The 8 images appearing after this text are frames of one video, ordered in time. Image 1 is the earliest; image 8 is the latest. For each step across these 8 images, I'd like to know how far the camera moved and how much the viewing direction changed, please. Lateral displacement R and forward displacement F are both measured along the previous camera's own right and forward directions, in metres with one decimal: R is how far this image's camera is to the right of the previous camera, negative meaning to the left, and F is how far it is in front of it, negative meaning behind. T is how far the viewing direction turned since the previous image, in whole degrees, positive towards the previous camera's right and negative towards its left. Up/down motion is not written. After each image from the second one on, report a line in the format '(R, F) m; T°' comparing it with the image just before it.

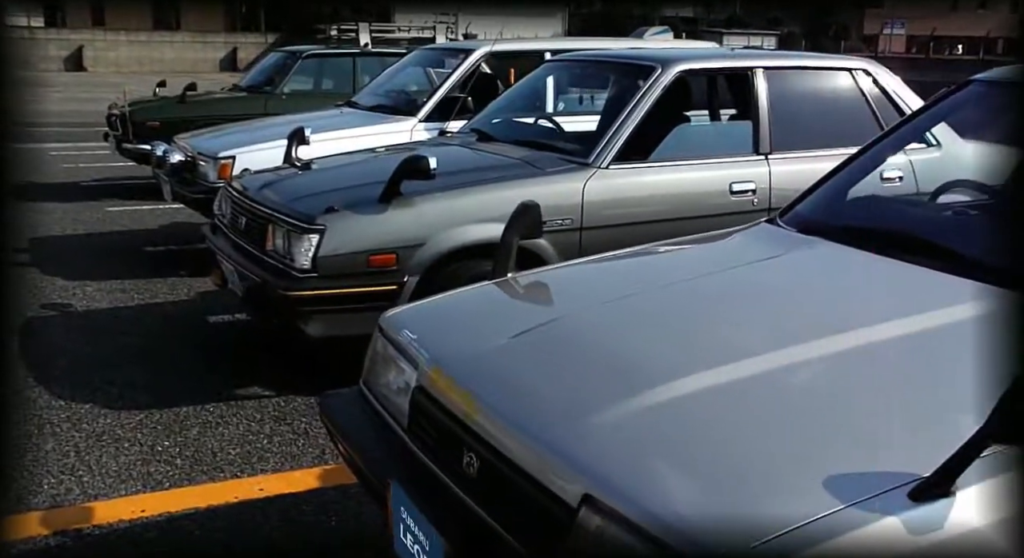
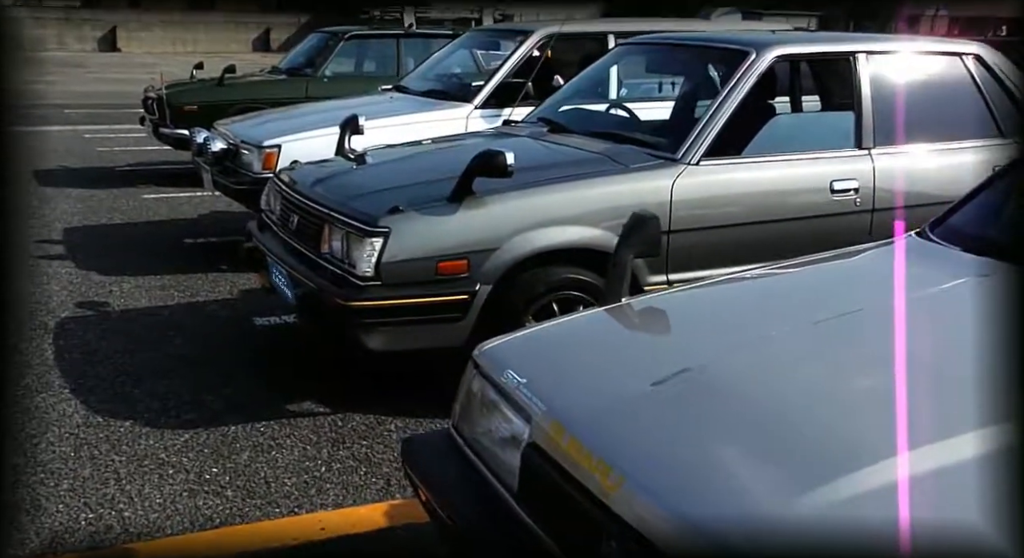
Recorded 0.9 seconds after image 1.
(-0.2, +0.4) m; -2°
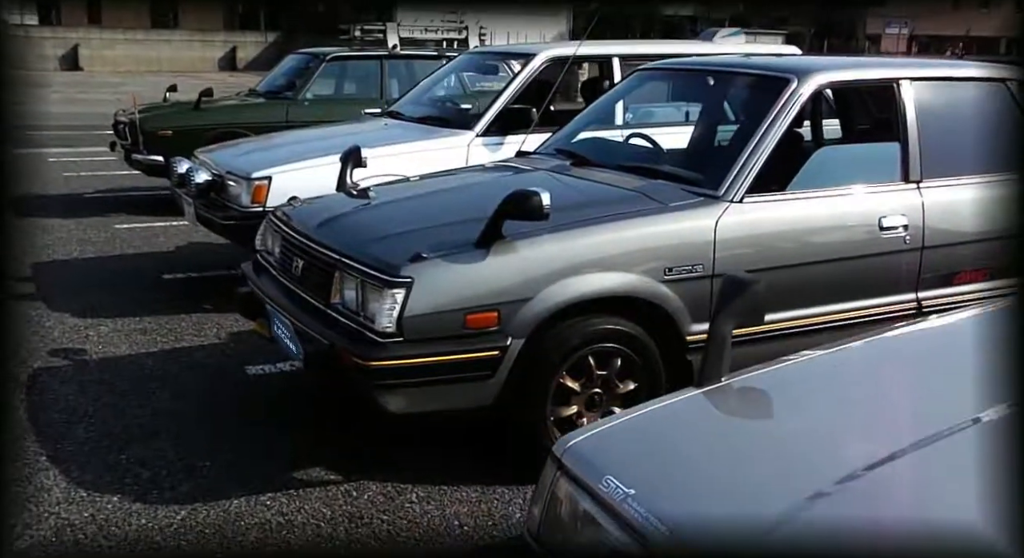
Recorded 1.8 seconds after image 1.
(-0.3, +0.4) m; +2°
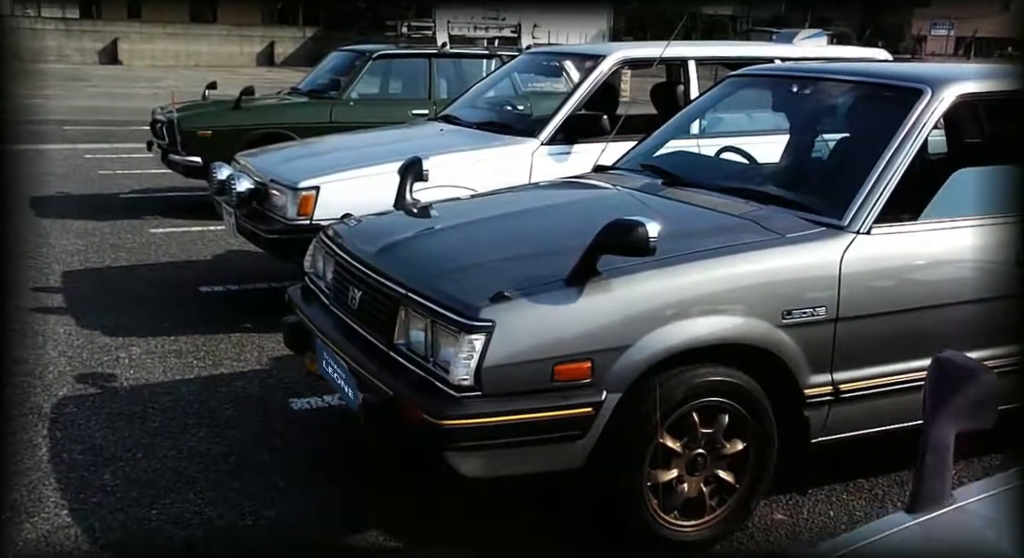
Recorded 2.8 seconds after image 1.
(-0.2, +0.5) m; -2°
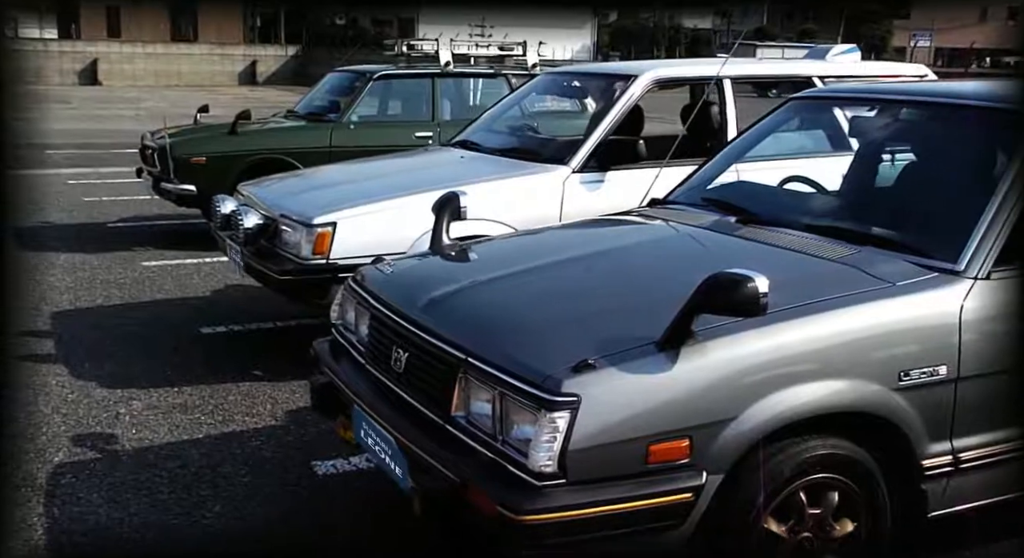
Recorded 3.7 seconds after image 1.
(-0.3, +0.4) m; +1°
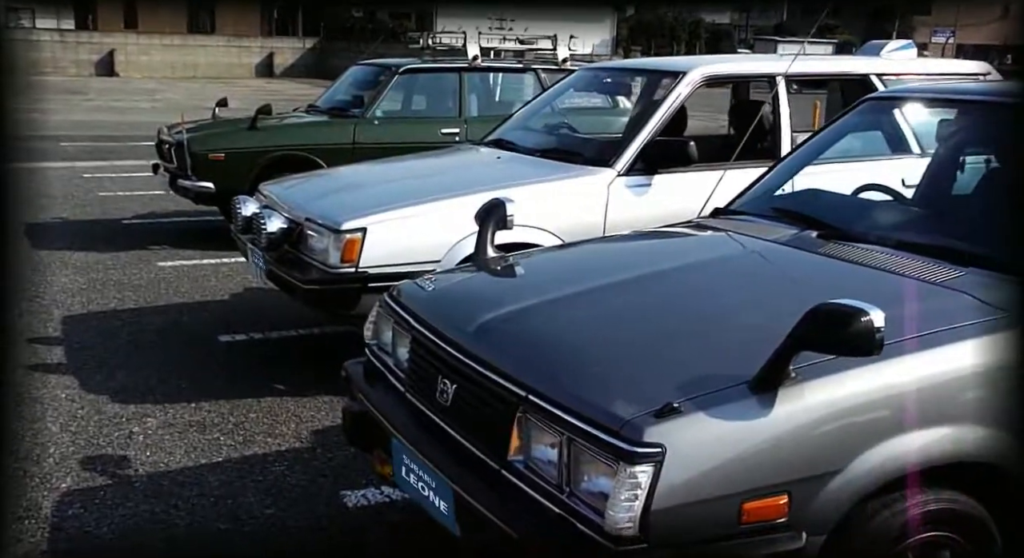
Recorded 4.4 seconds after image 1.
(-0.1, +0.3) m; -1°
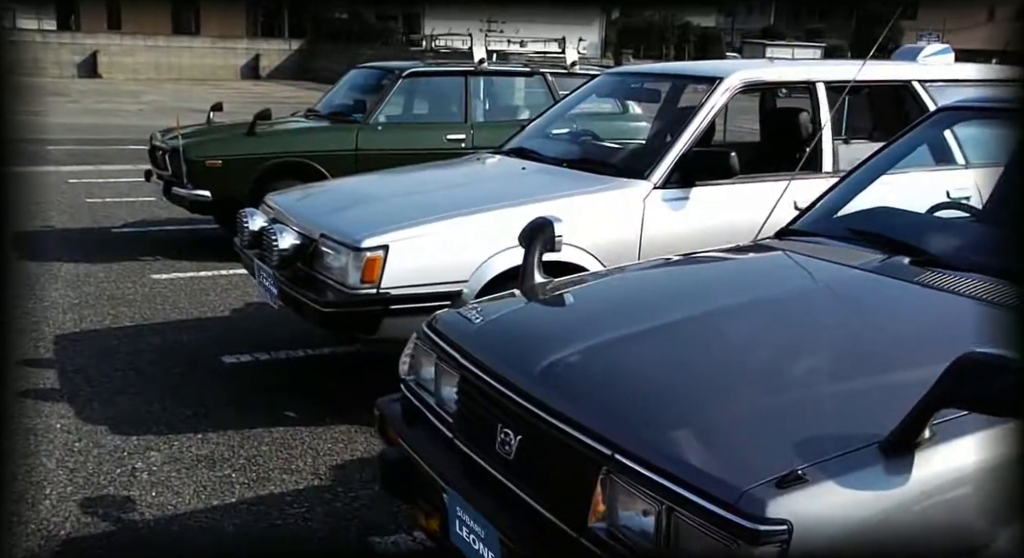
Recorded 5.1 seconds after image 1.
(-0.2, +0.3) m; +1°
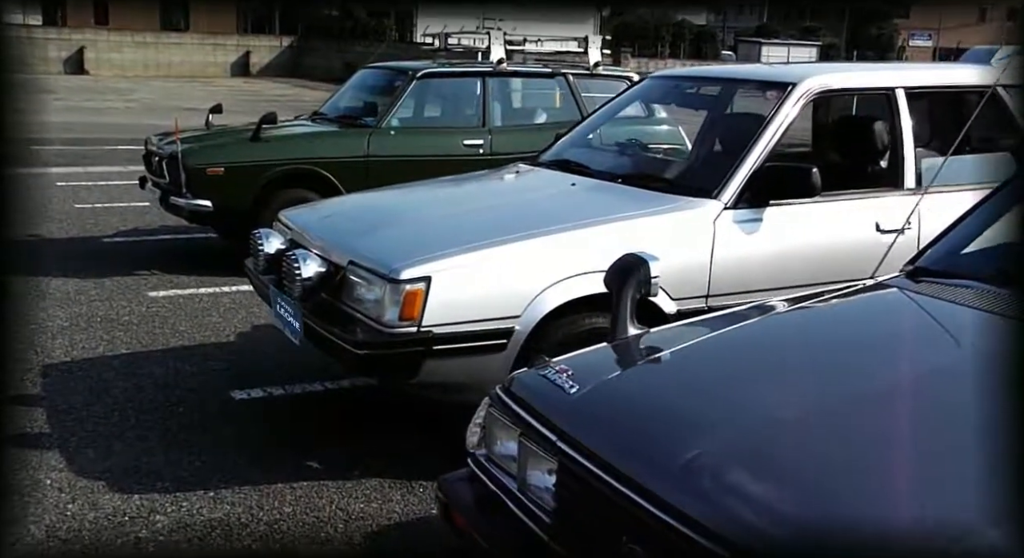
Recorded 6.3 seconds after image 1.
(-0.3, +0.5) m; +1°
